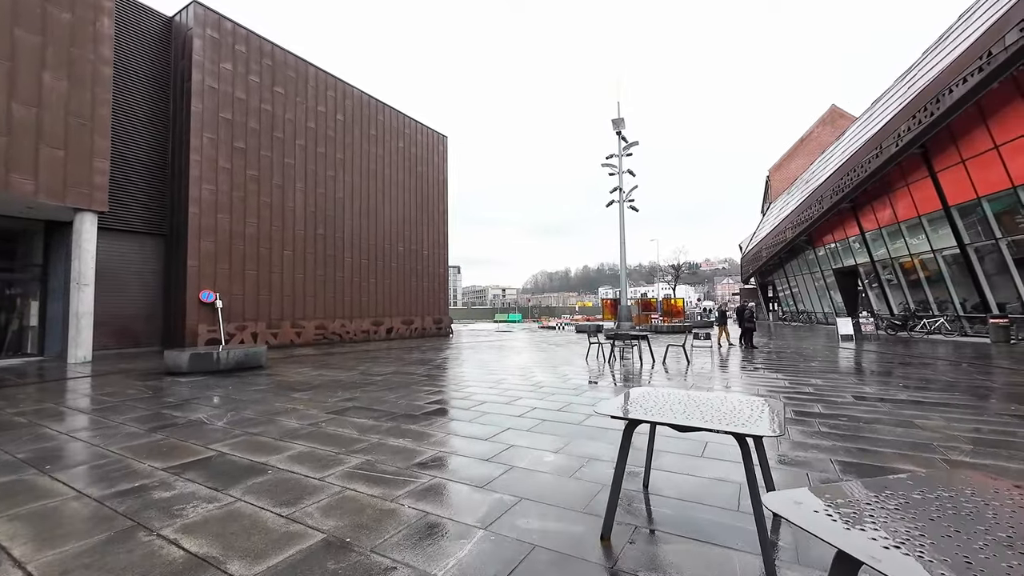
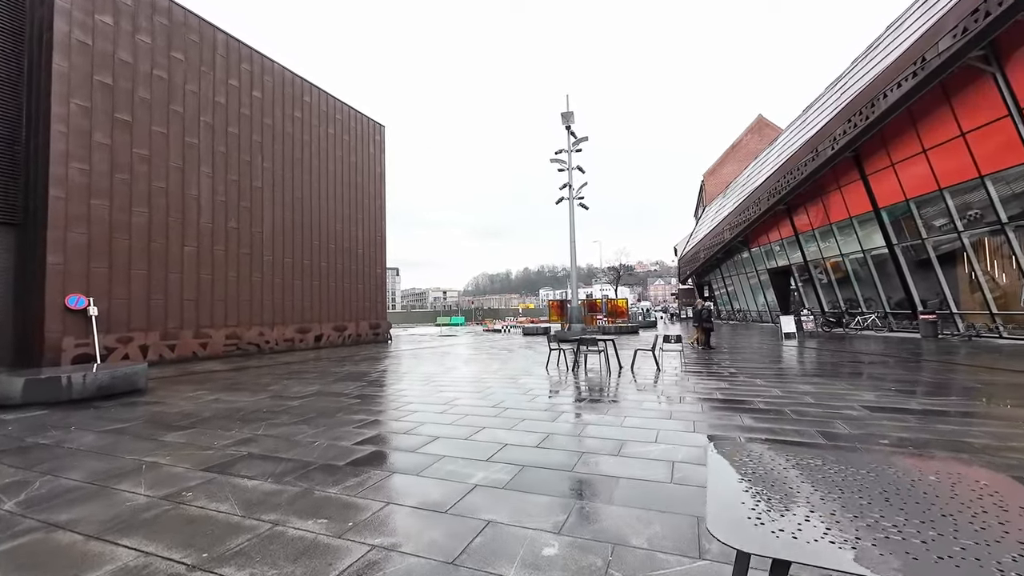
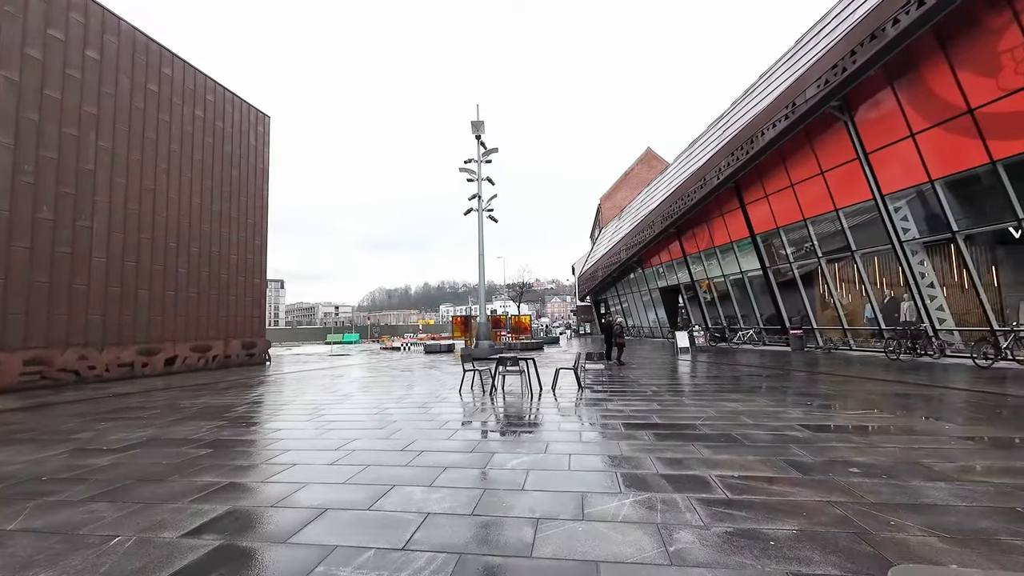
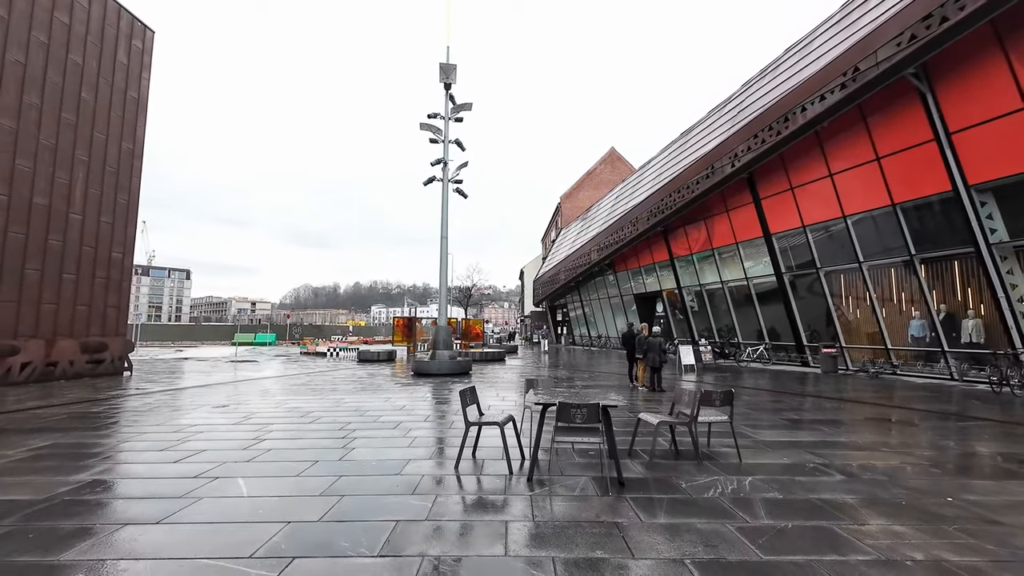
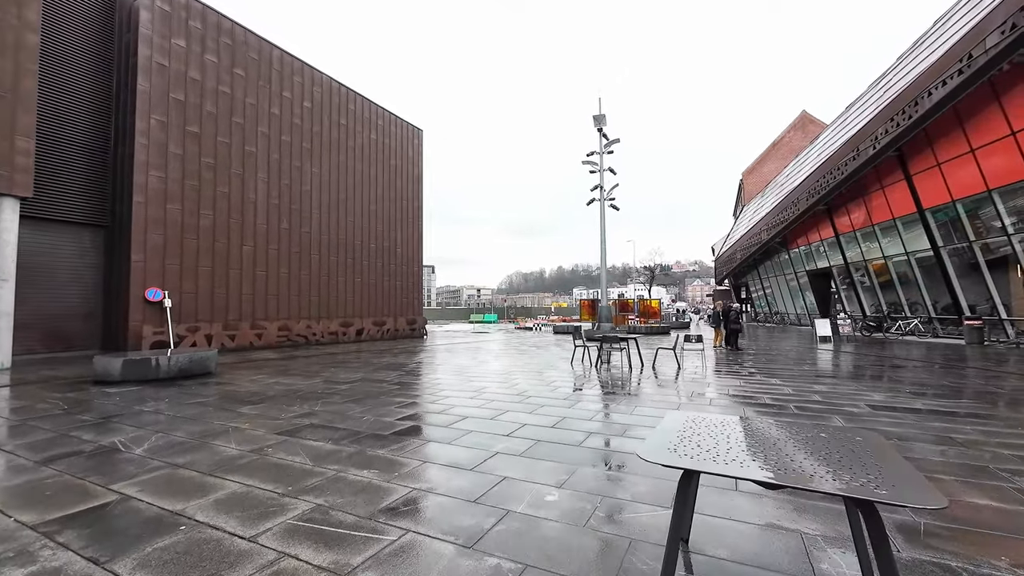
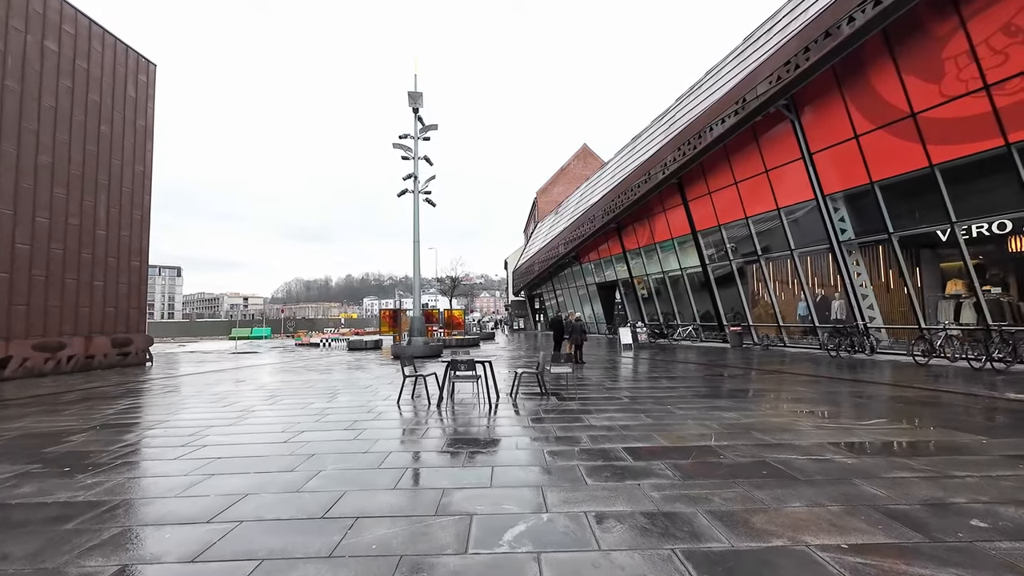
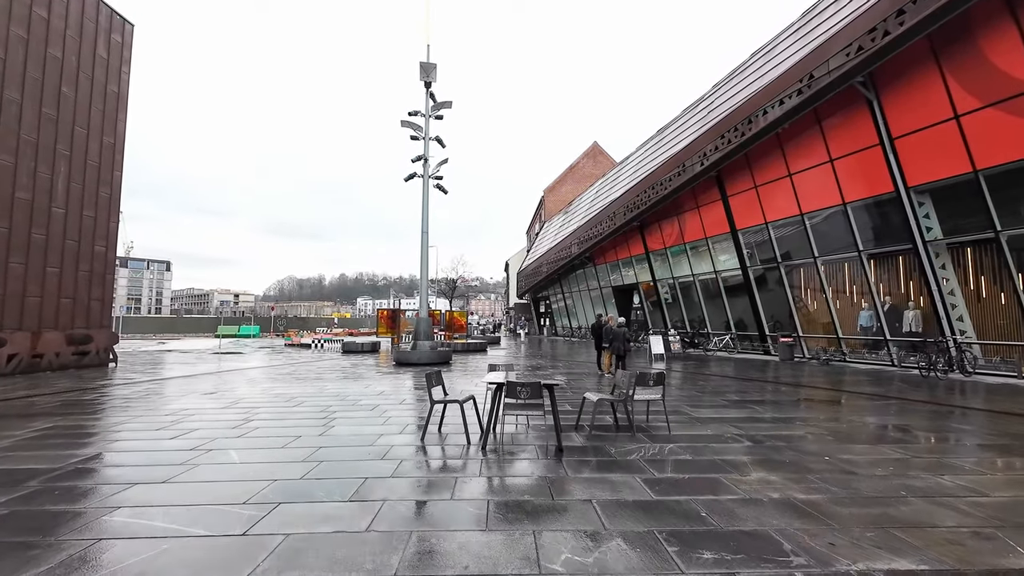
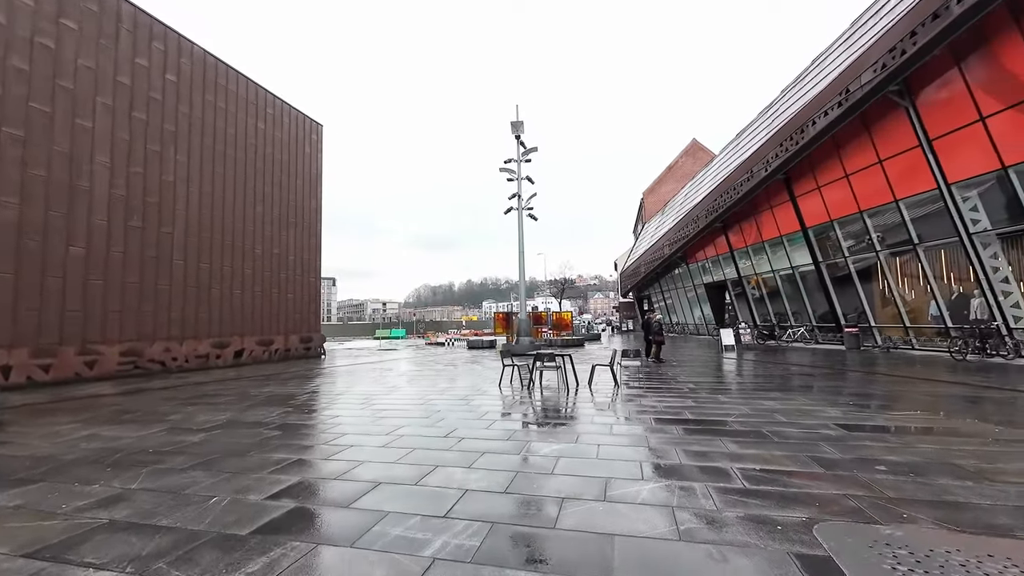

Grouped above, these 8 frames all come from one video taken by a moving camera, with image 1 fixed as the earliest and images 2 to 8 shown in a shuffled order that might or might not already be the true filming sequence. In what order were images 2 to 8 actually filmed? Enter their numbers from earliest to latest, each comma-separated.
5, 2, 8, 3, 6, 7, 4
